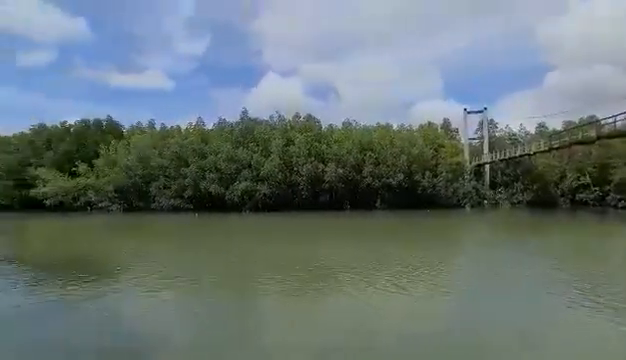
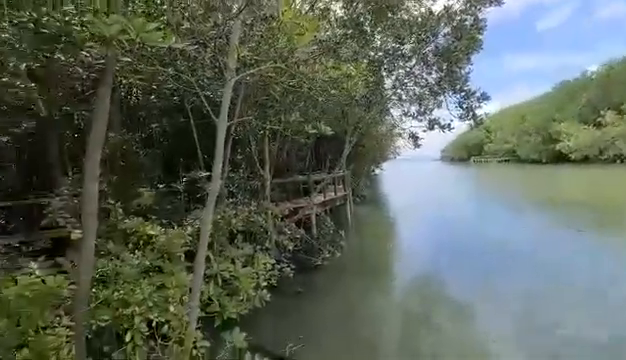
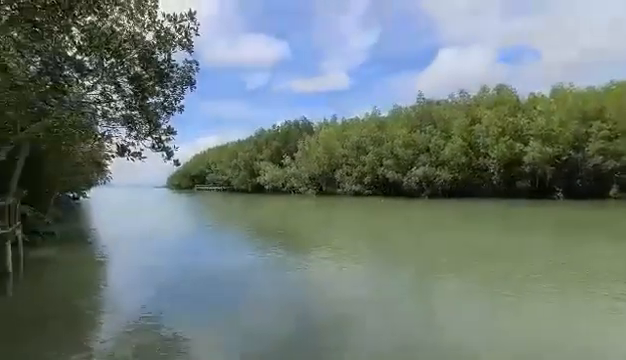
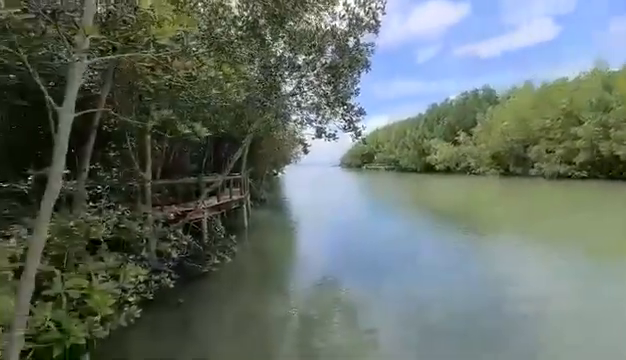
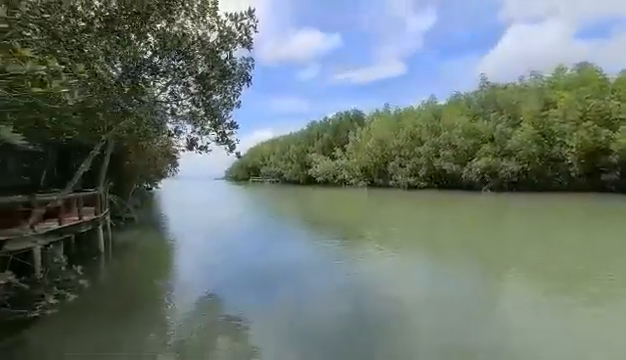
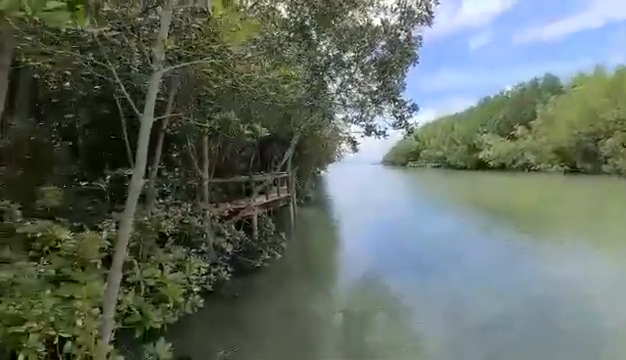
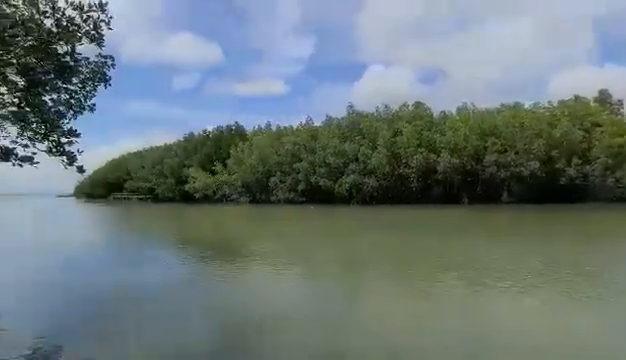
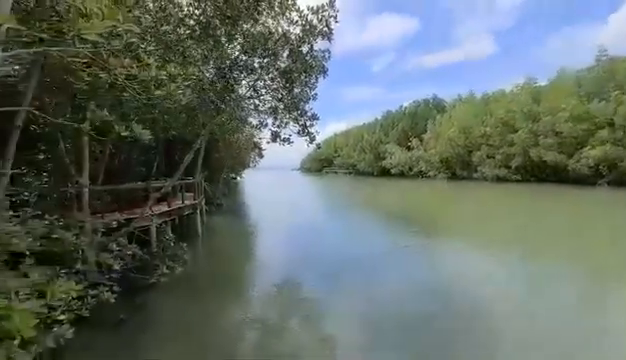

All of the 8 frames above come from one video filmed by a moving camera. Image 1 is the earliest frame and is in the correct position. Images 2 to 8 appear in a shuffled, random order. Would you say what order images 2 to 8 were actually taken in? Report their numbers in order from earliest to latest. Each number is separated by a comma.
7, 3, 5, 8, 4, 6, 2
